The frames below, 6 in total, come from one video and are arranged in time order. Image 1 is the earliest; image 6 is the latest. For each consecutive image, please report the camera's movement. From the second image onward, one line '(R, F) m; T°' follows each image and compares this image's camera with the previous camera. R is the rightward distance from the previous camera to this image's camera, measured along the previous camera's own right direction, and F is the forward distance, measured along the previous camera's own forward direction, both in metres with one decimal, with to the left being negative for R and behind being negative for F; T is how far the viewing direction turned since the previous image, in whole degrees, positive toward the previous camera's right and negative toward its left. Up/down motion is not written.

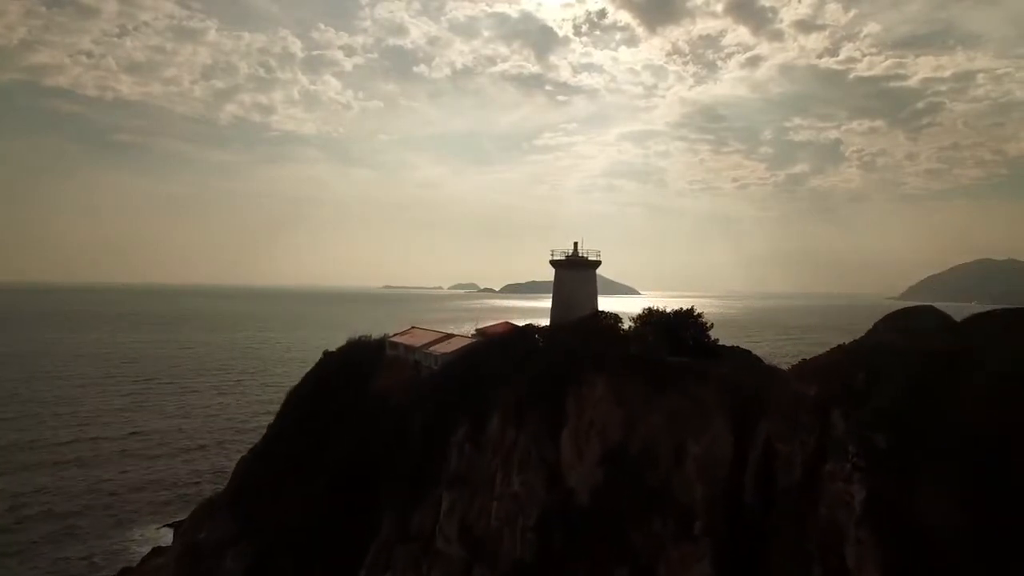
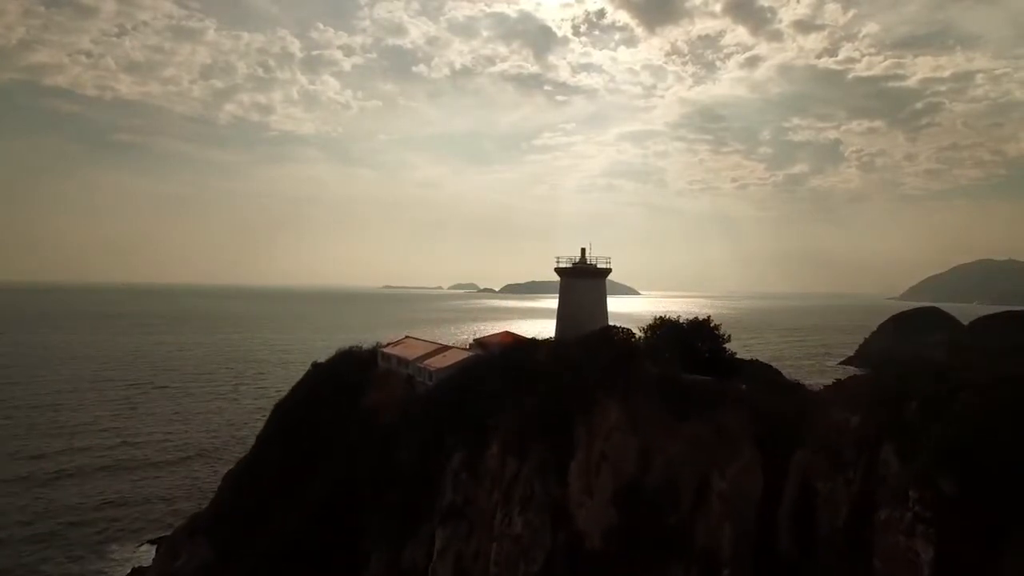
(-0.2, +0.8) m; 0°
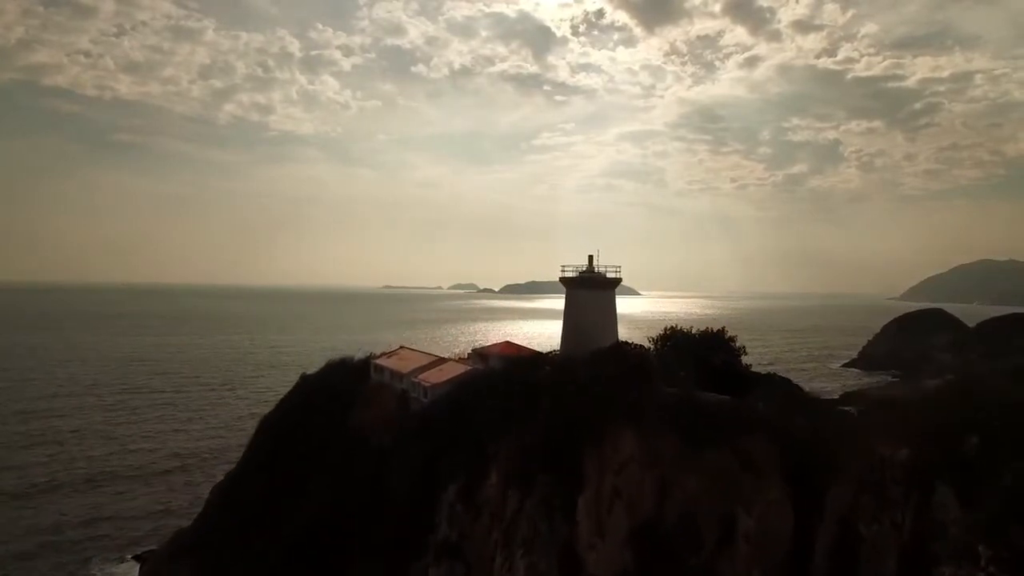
(-0.5, +0.1) m; 0°
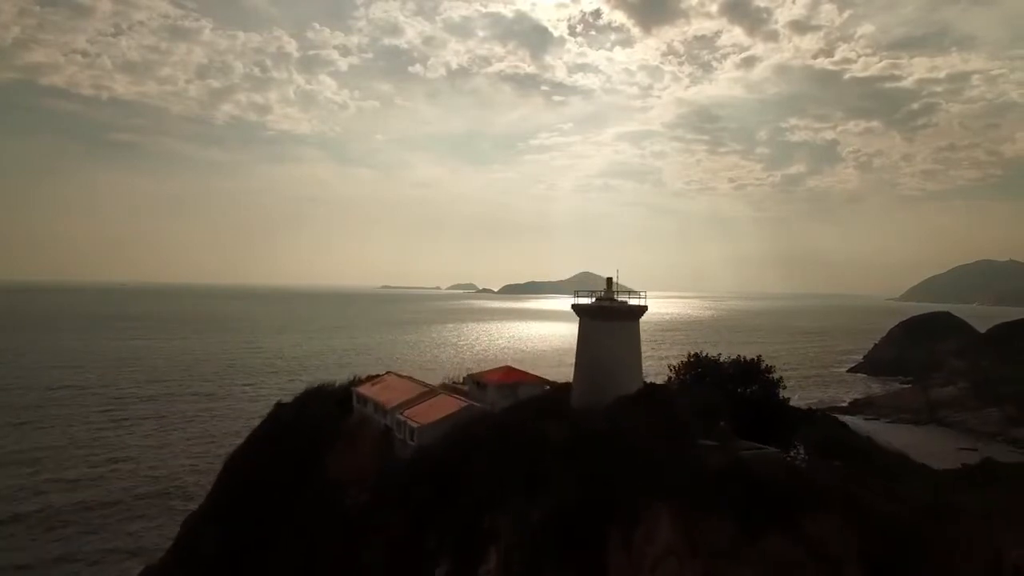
(-1.3, +0.3) m; 0°
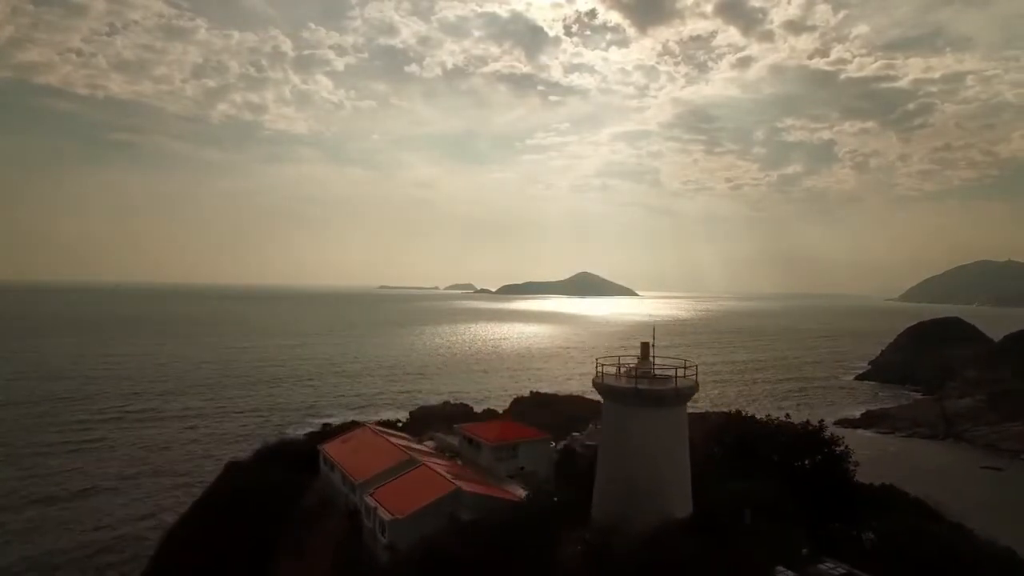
(-0.8, +1.8) m; 0°
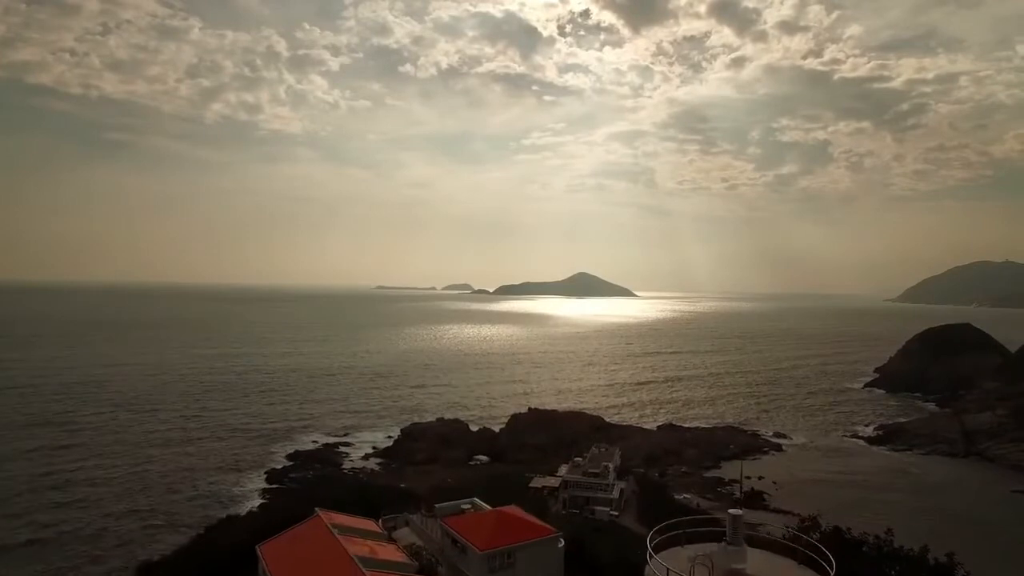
(0.0, +3.1) m; 0°
